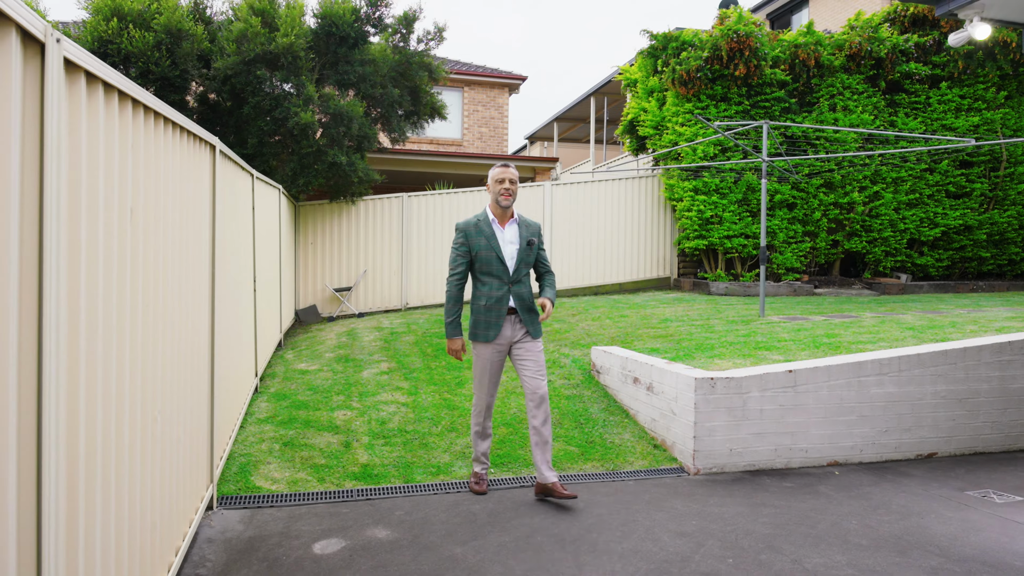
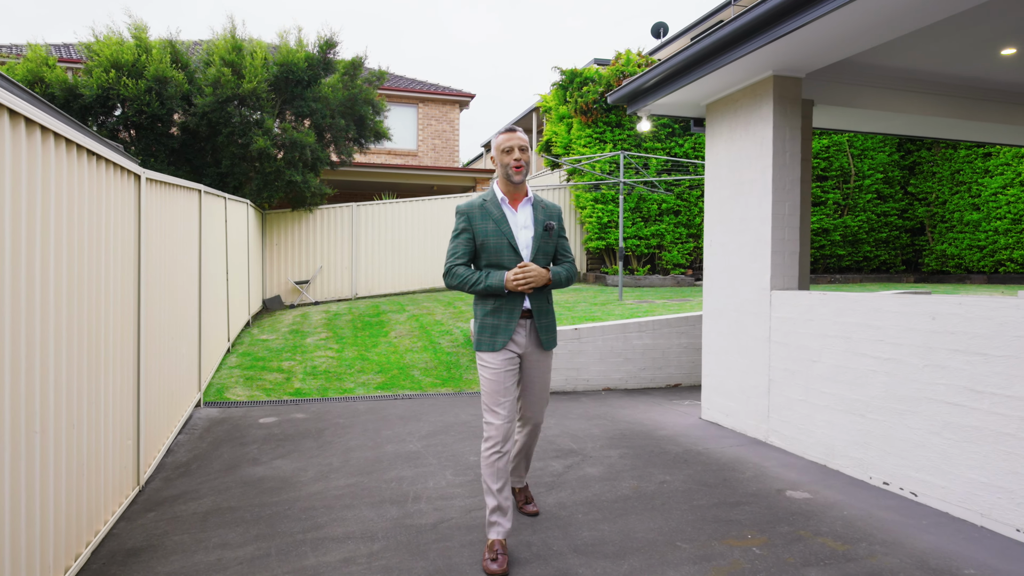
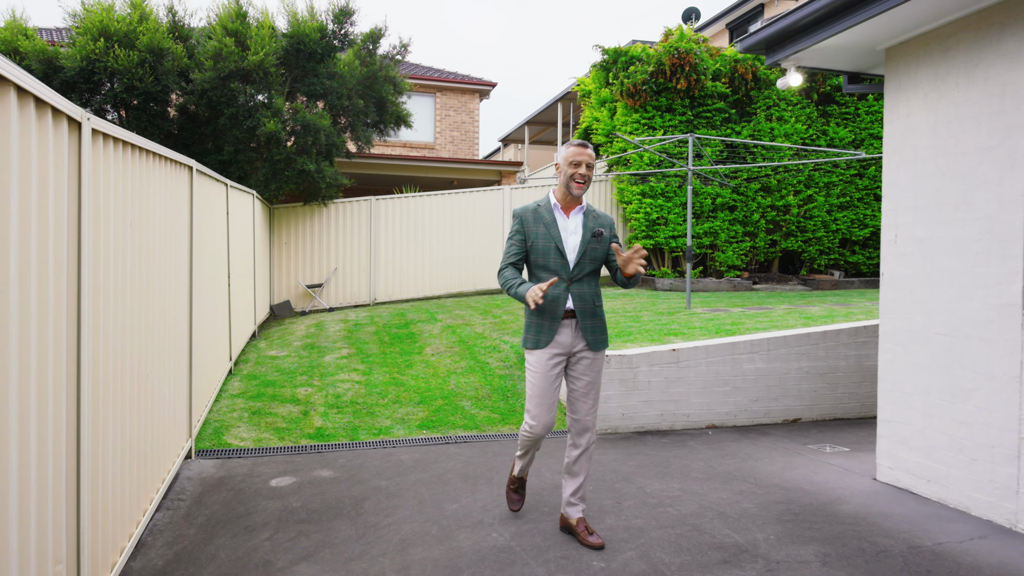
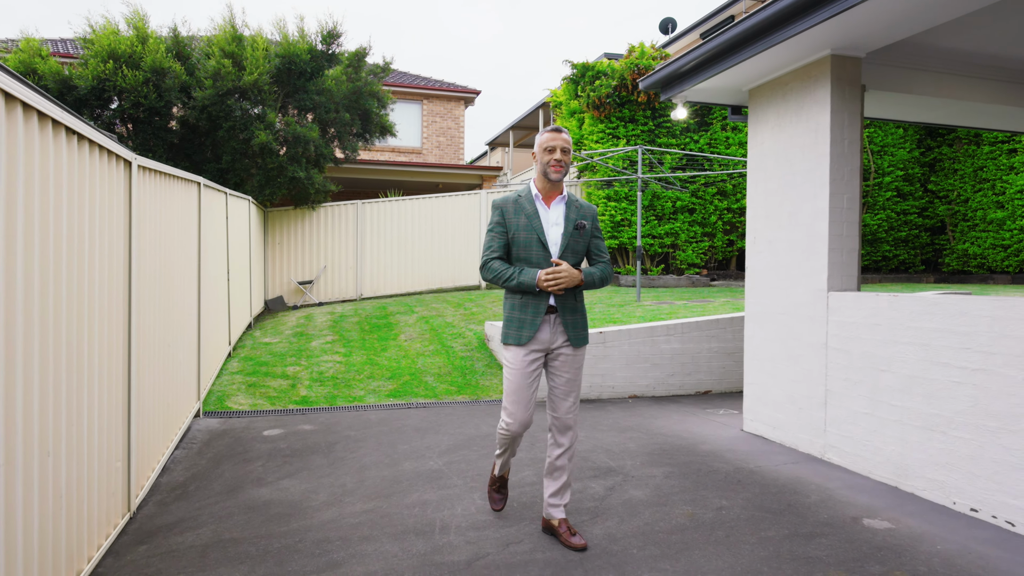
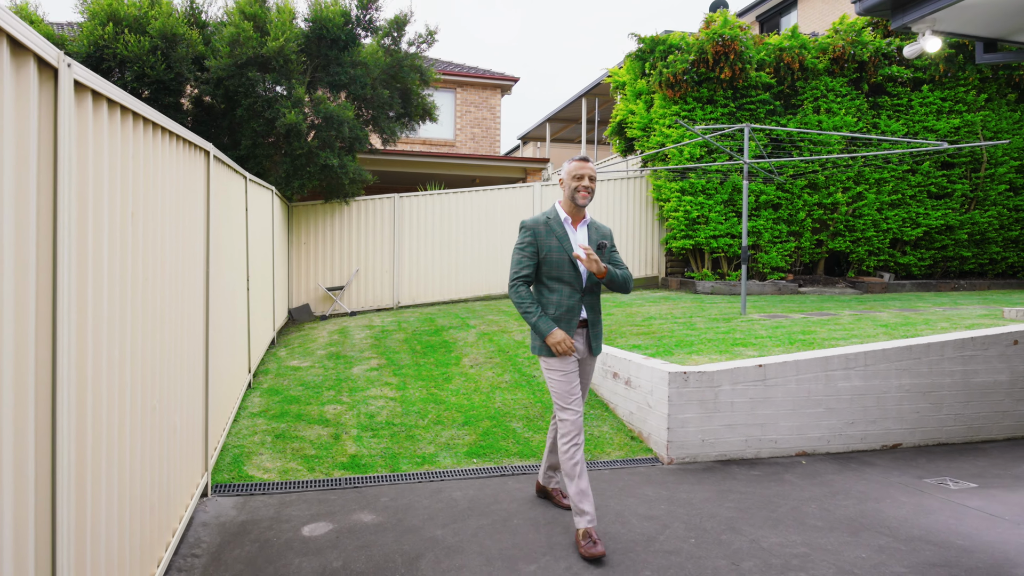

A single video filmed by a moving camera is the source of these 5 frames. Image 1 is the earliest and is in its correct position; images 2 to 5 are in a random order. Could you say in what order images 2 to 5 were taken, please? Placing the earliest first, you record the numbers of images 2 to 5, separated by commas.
5, 3, 4, 2
